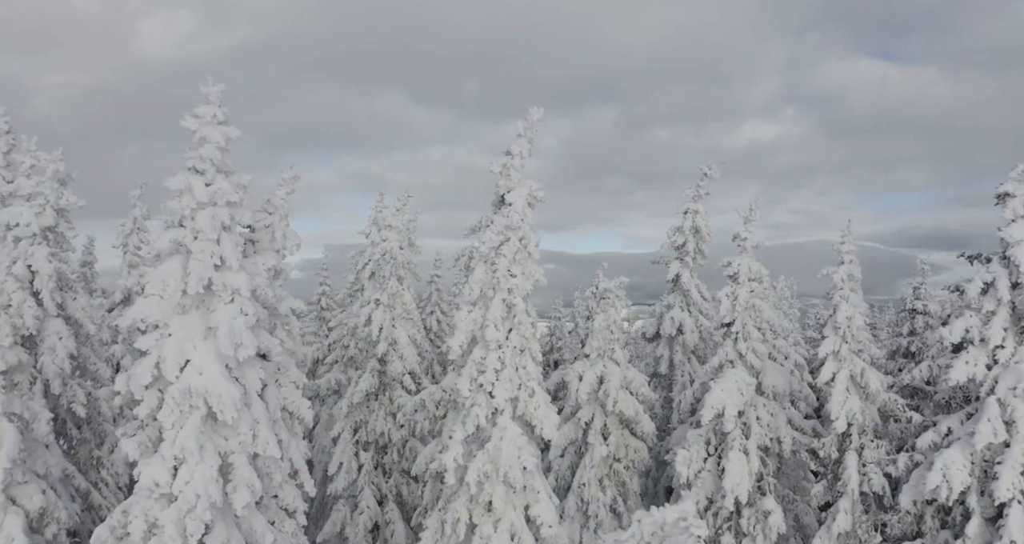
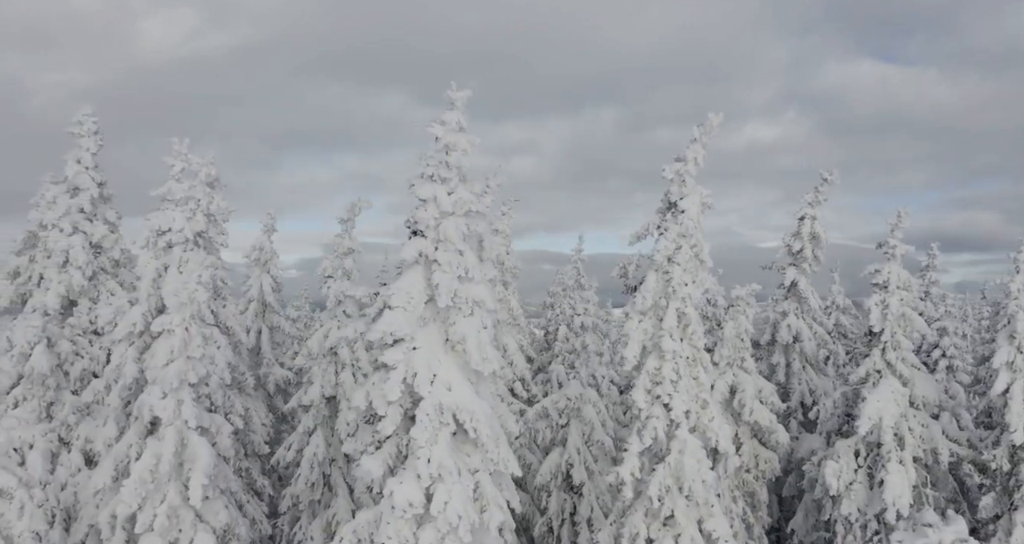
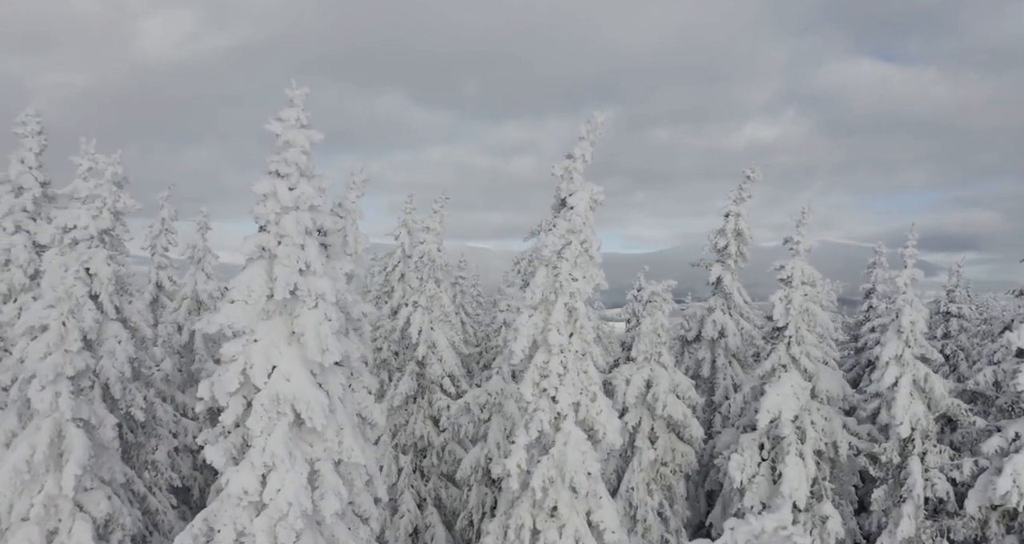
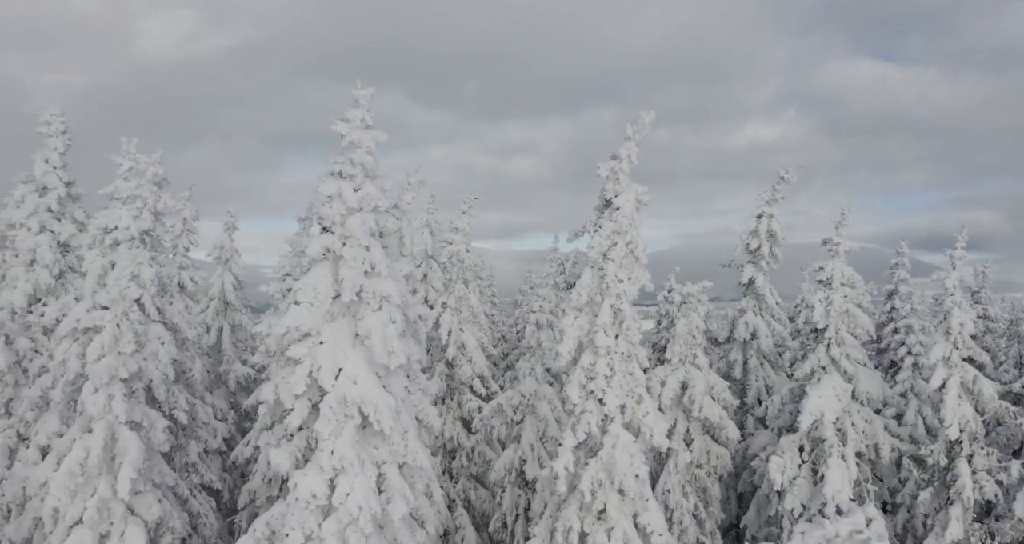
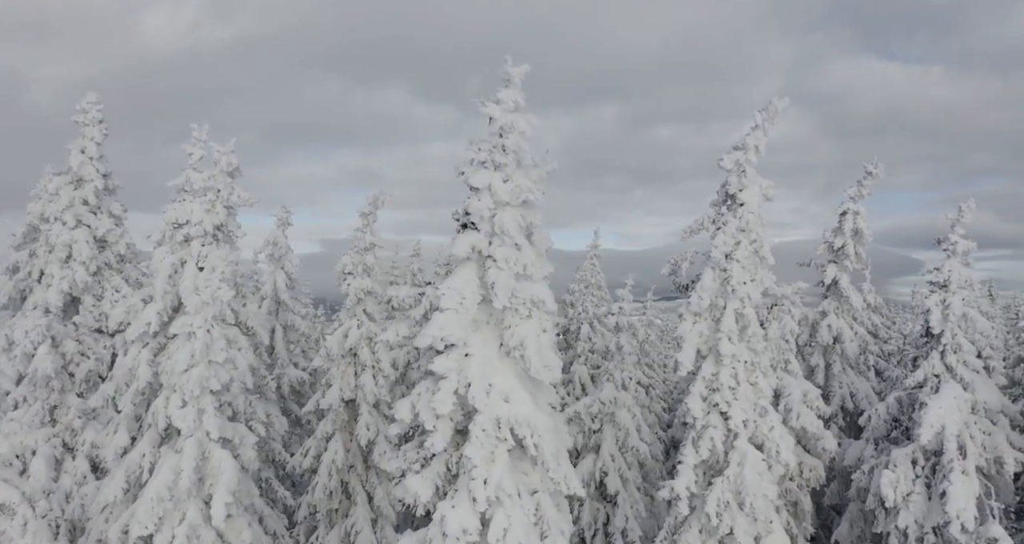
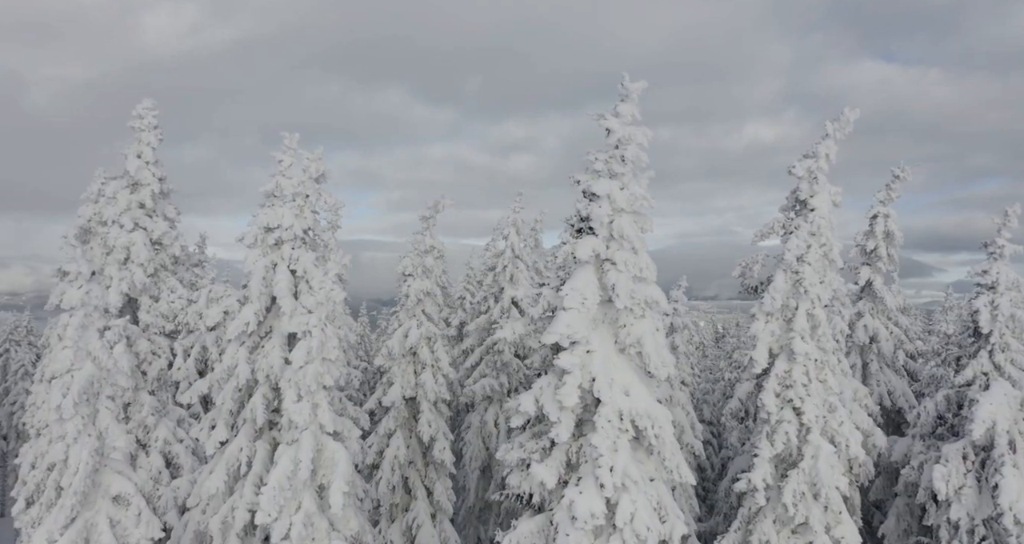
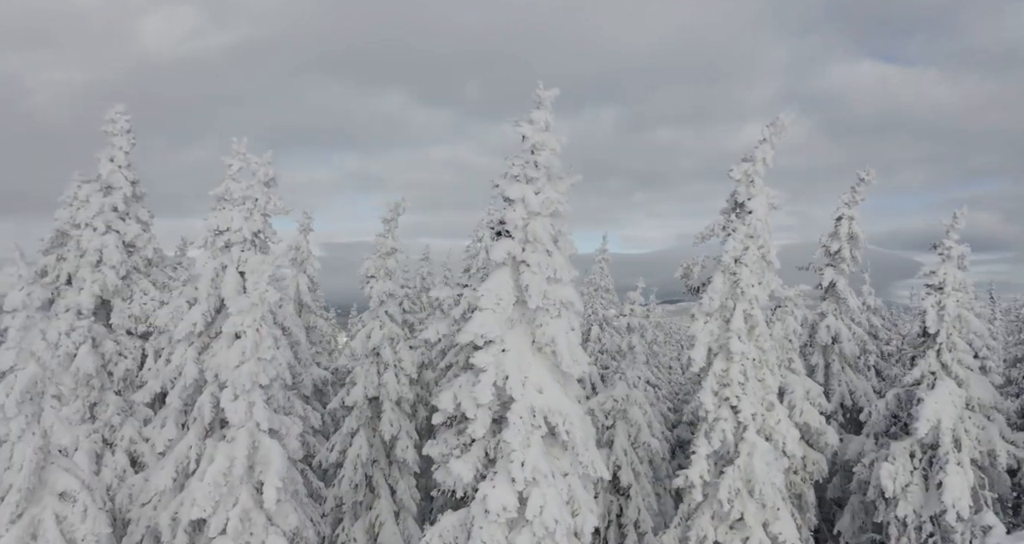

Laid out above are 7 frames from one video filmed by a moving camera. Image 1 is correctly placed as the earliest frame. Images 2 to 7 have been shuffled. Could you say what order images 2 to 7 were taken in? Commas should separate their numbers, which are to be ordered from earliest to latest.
3, 4, 2, 7, 6, 5
